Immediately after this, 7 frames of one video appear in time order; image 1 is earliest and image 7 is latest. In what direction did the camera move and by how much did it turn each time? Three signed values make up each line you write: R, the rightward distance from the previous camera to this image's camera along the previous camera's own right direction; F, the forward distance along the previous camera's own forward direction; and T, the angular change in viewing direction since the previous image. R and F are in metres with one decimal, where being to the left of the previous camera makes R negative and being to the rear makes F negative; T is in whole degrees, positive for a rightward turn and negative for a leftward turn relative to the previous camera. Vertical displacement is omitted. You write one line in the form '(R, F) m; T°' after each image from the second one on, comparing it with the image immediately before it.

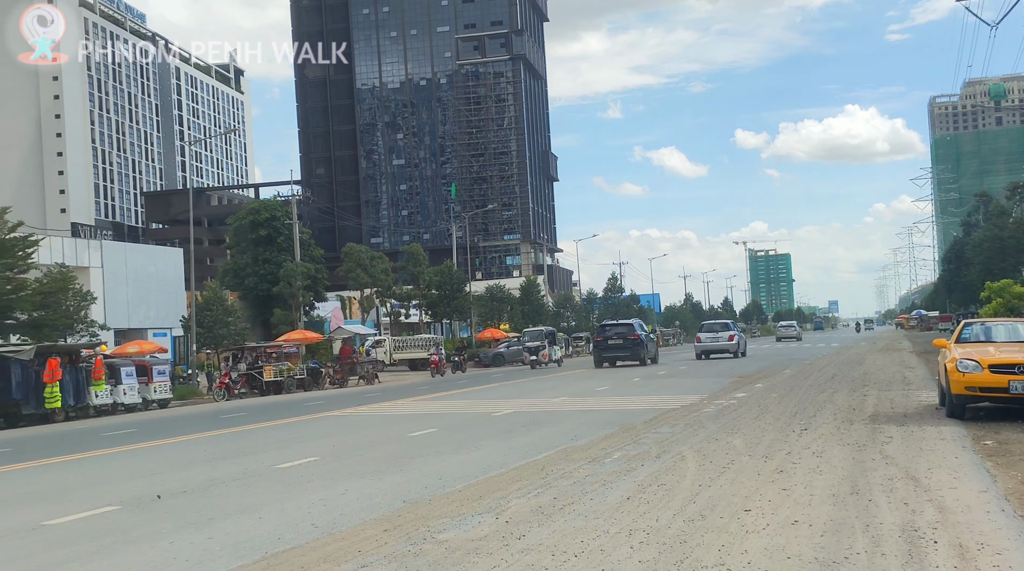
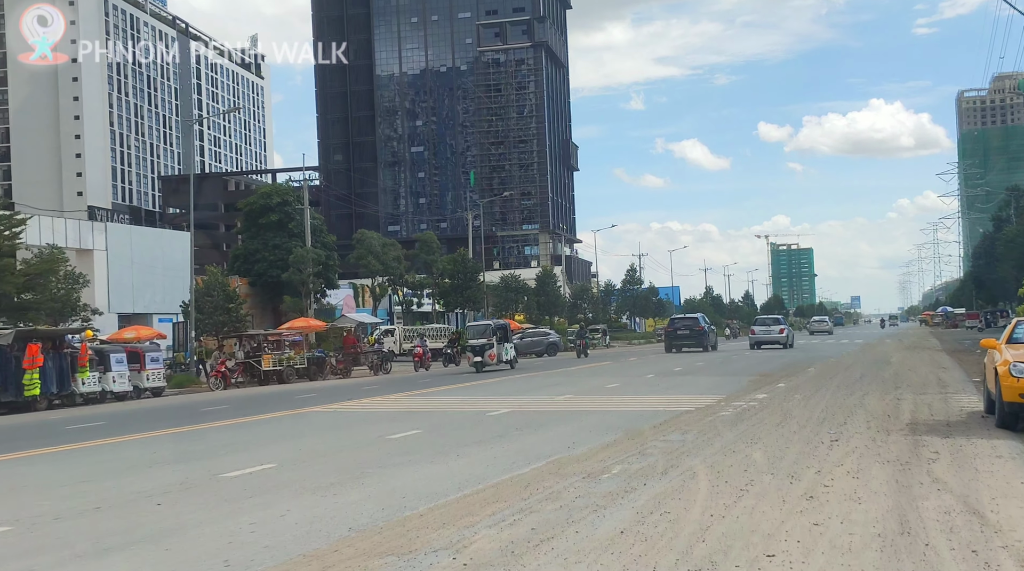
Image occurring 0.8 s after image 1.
(+0.3, +1.8) m; -1°
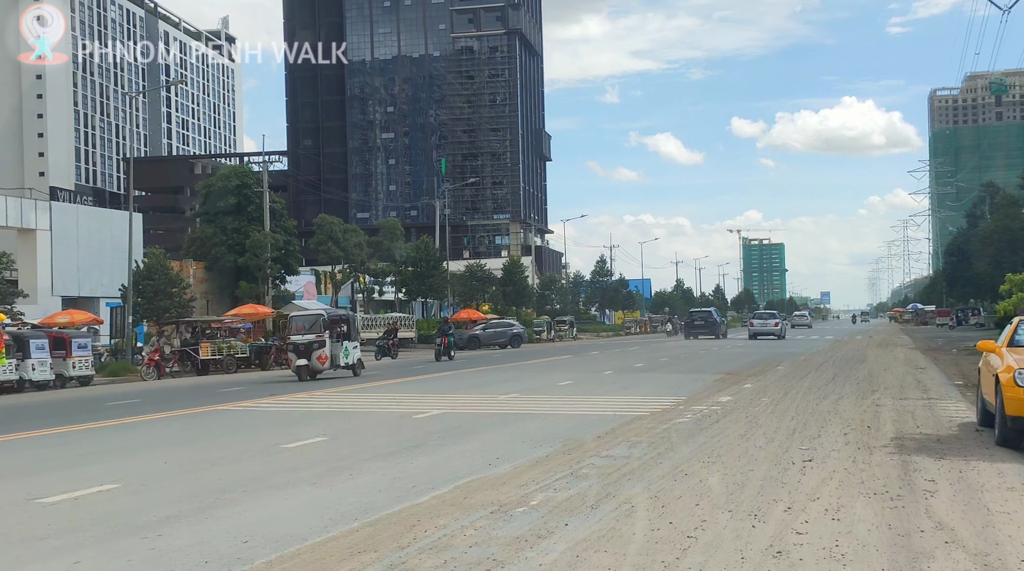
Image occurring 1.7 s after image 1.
(+0.6, +2.2) m; +1°
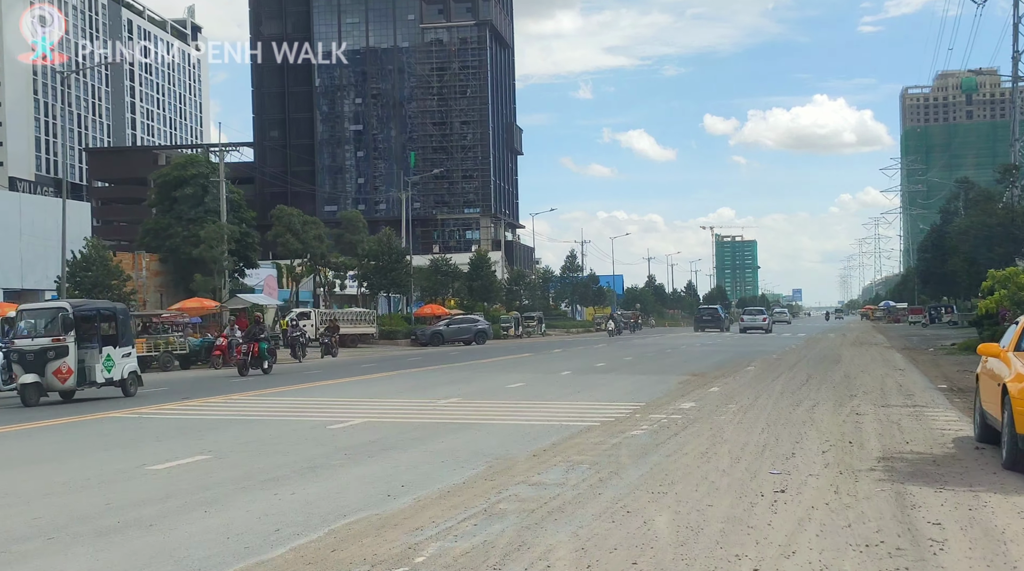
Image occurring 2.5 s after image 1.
(+0.5, +2.1) m; +1°
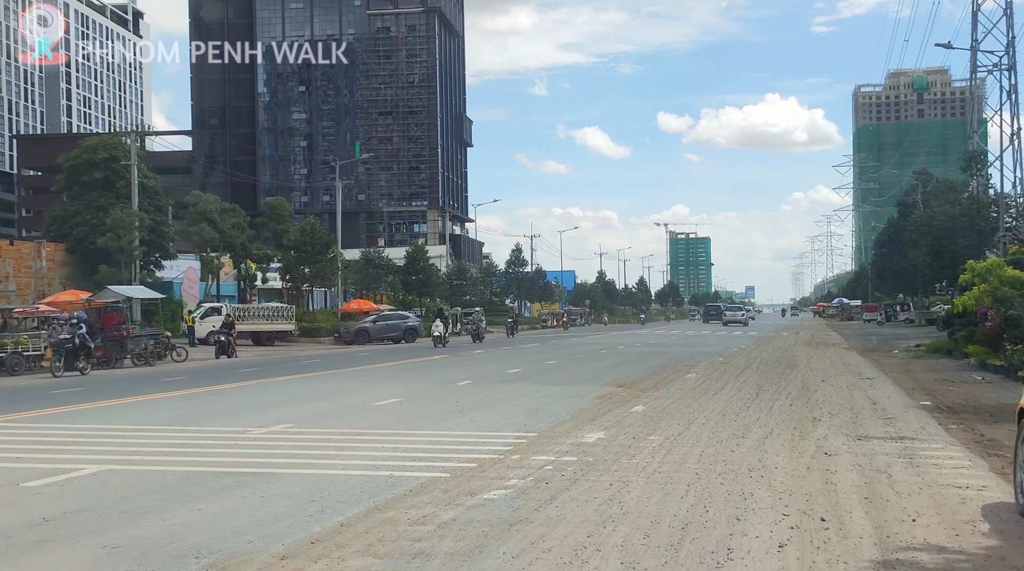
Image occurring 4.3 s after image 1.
(+1.3, +4.6) m; +2°
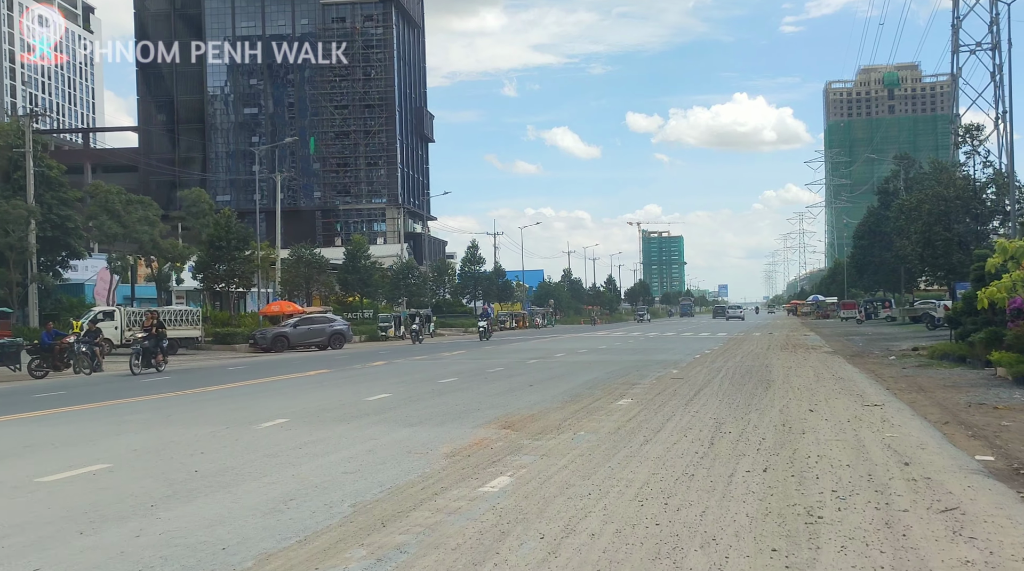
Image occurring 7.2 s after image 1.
(+1.8, +6.8) m; +1°
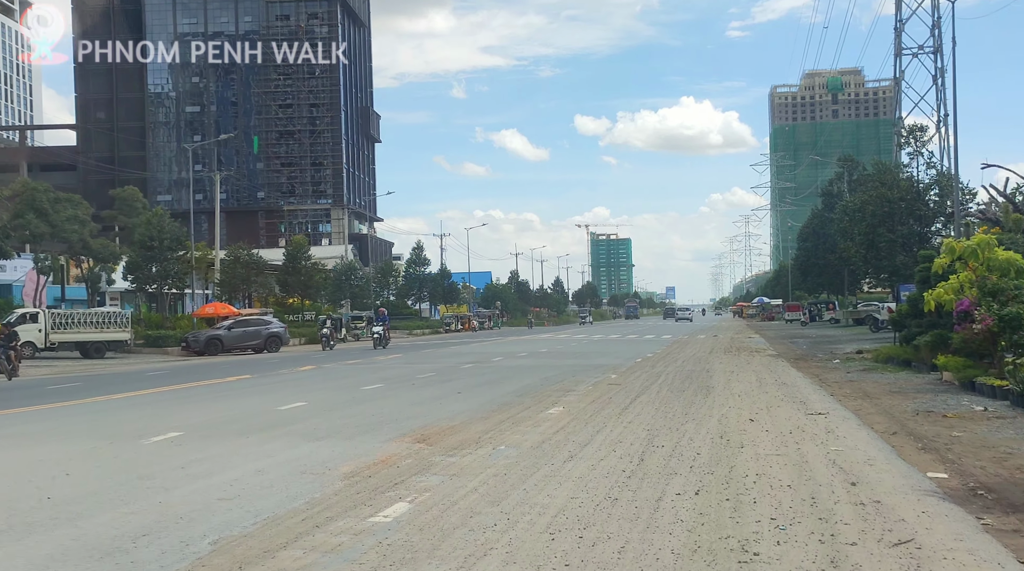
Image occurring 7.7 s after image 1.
(+0.4, +1.1) m; +3°
